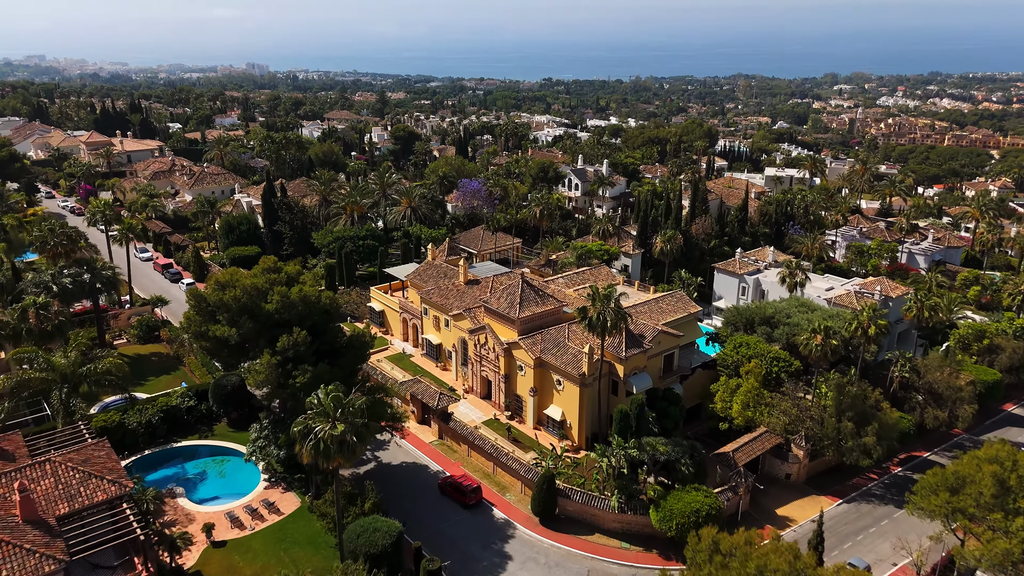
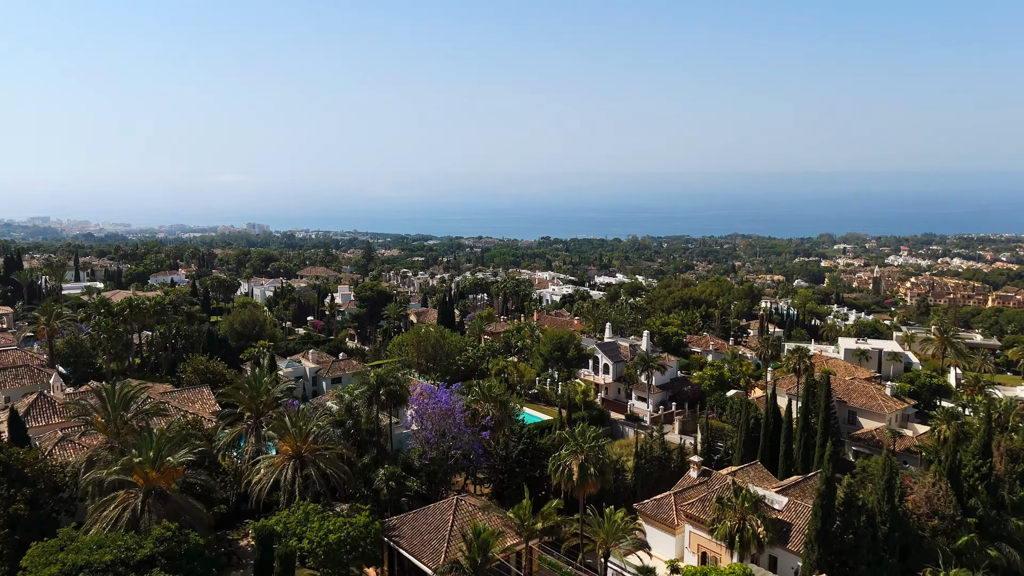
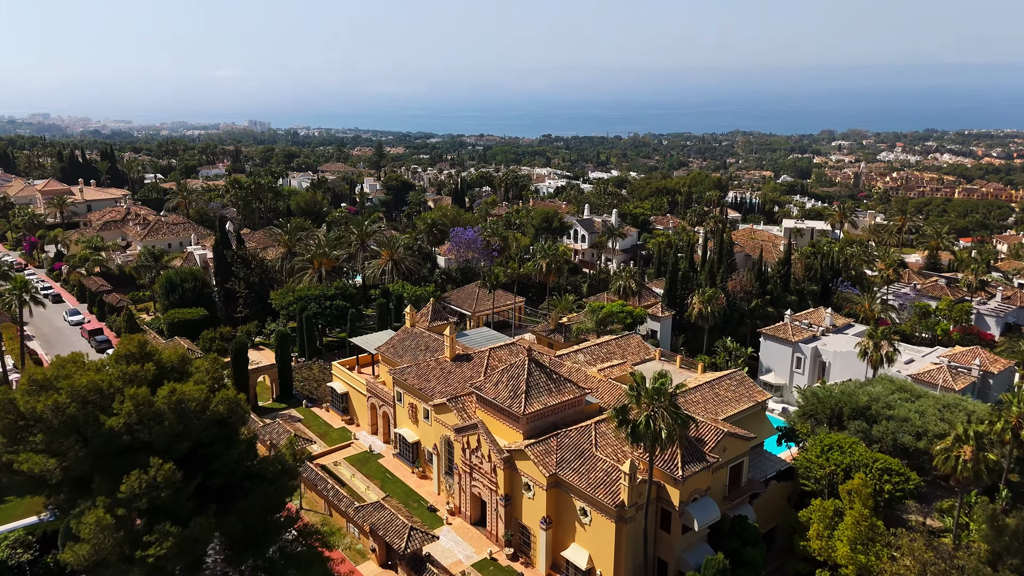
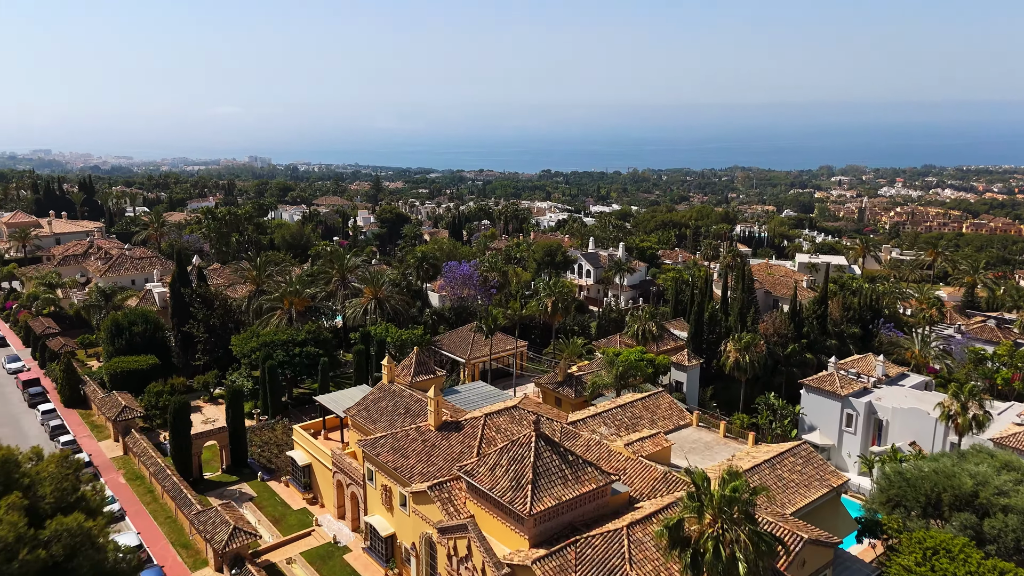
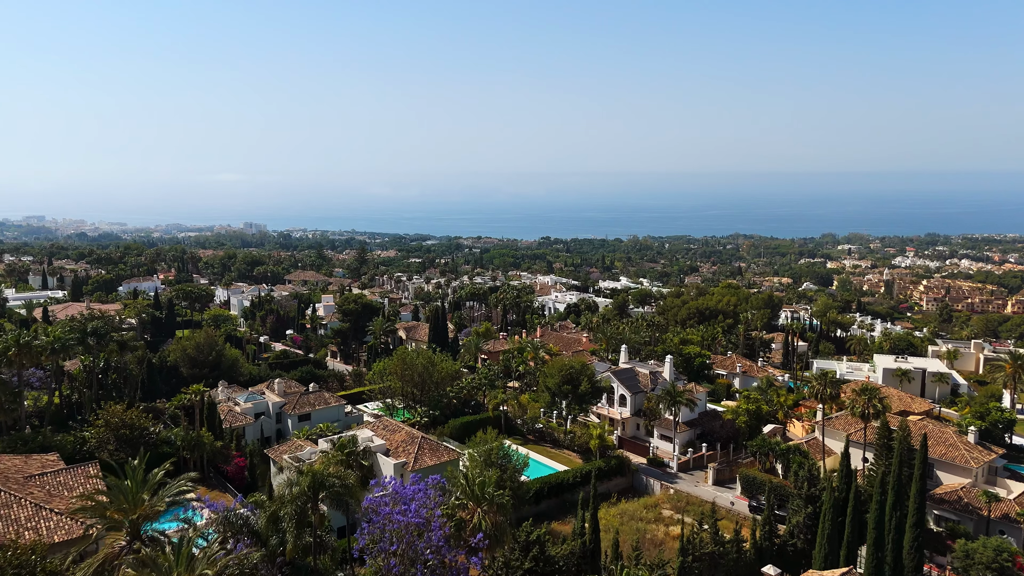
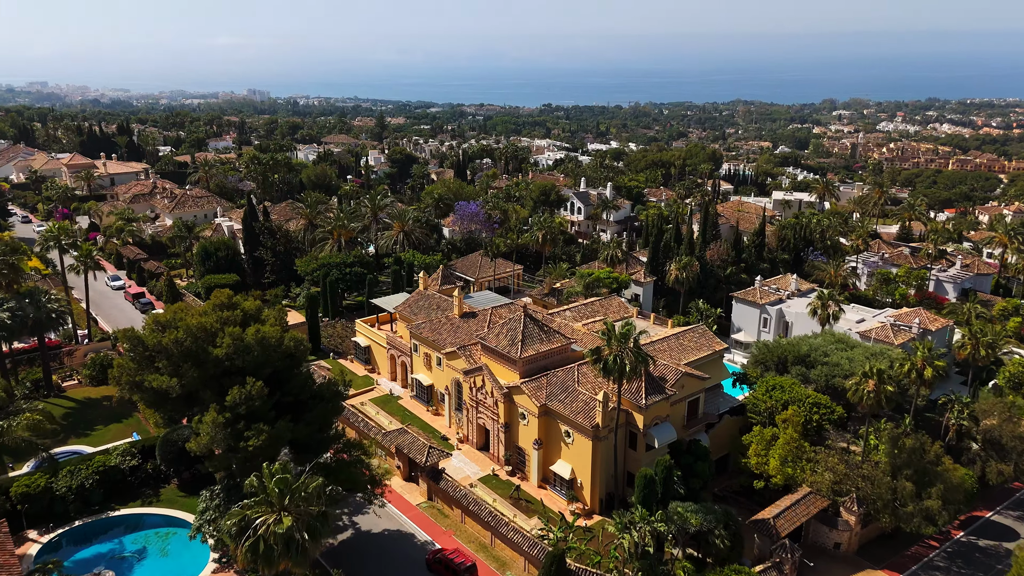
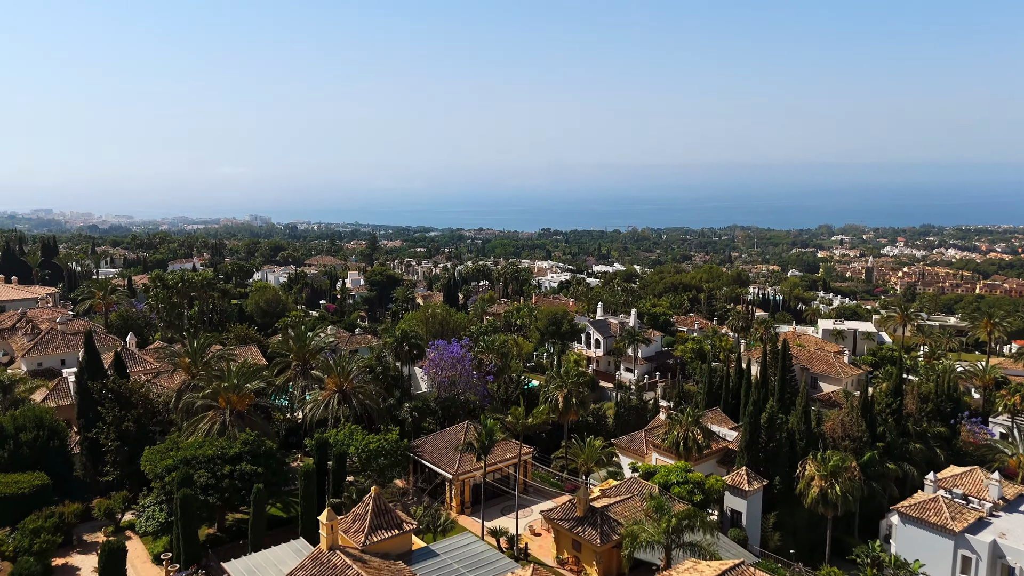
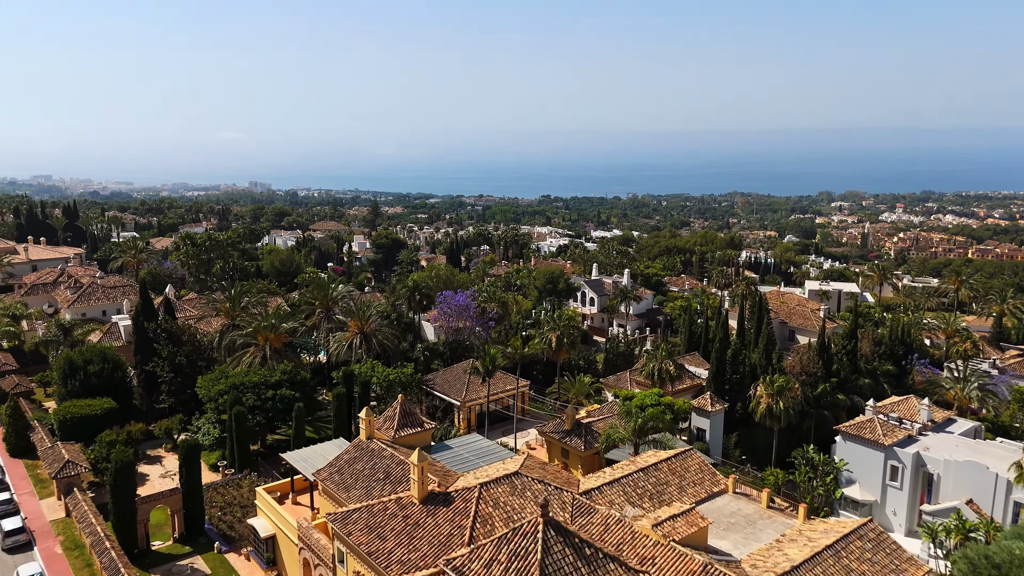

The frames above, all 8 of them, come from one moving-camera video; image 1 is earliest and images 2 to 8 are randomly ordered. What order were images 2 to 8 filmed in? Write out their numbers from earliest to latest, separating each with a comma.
6, 3, 4, 8, 7, 2, 5
